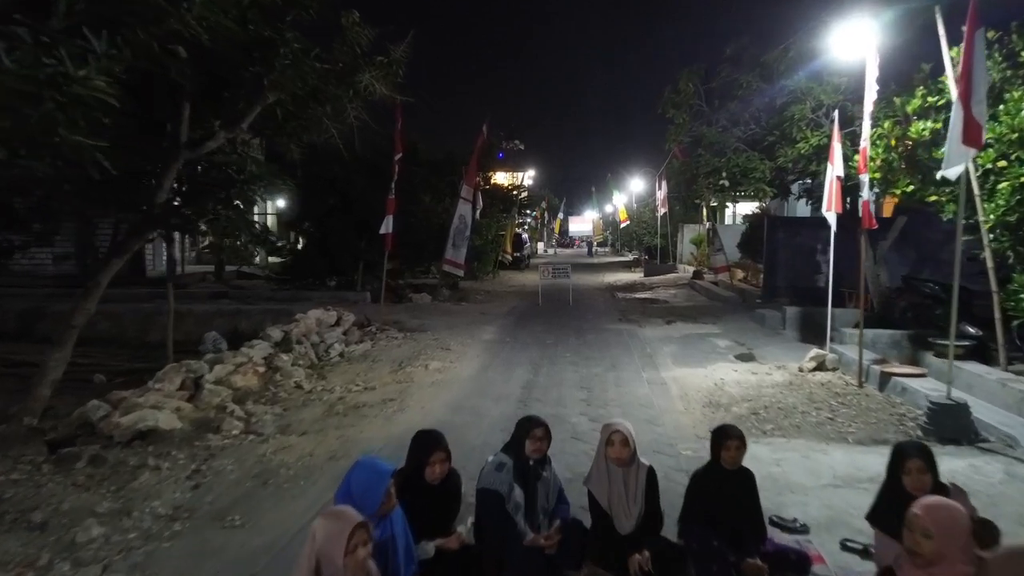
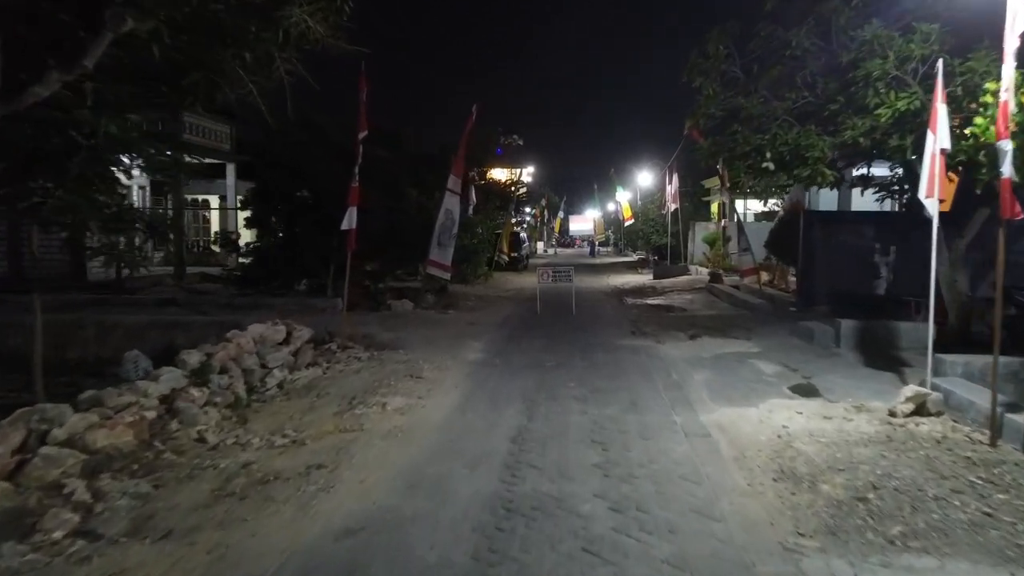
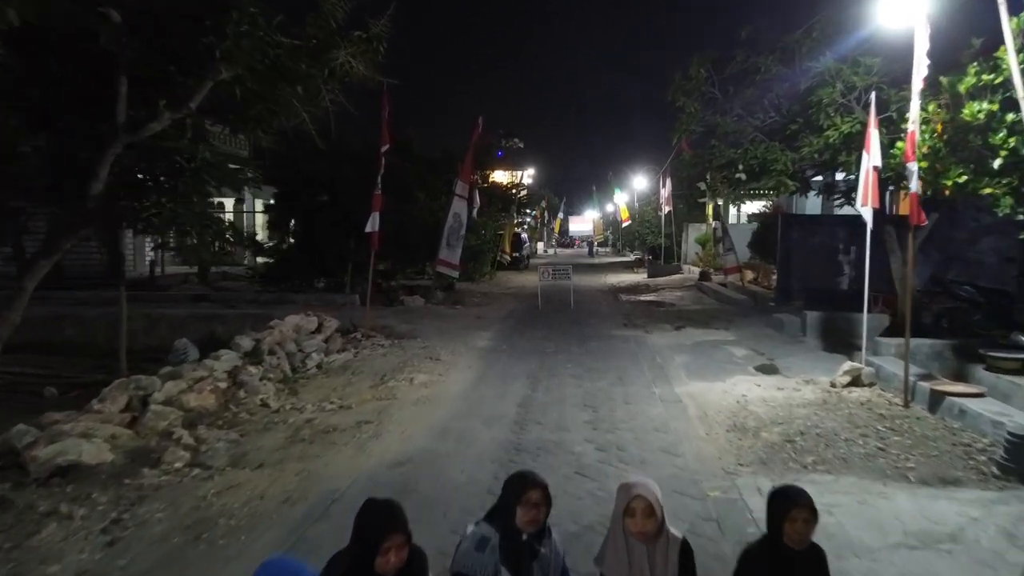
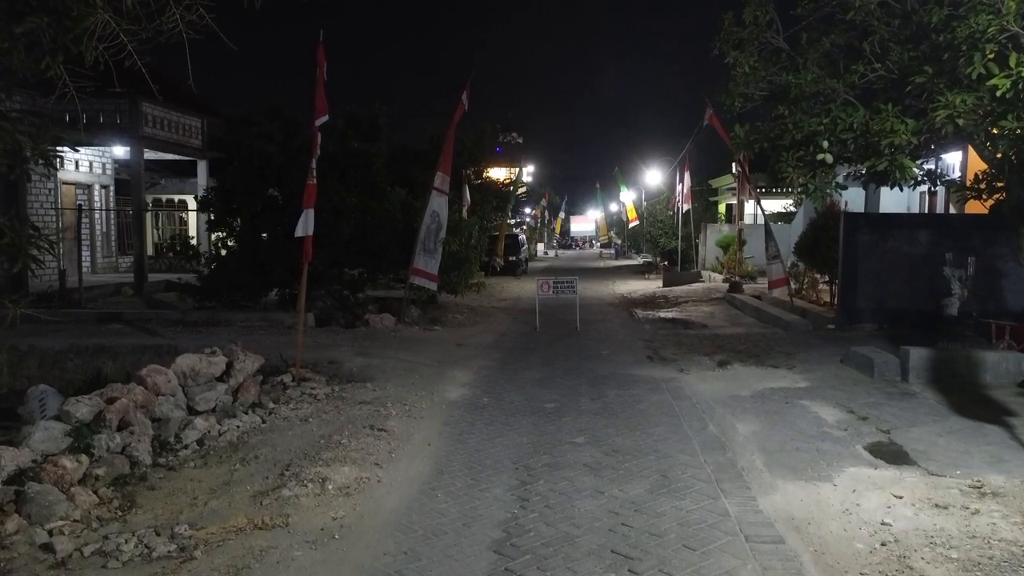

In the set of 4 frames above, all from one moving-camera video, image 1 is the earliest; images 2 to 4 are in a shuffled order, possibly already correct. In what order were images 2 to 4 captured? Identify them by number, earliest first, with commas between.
3, 2, 4
